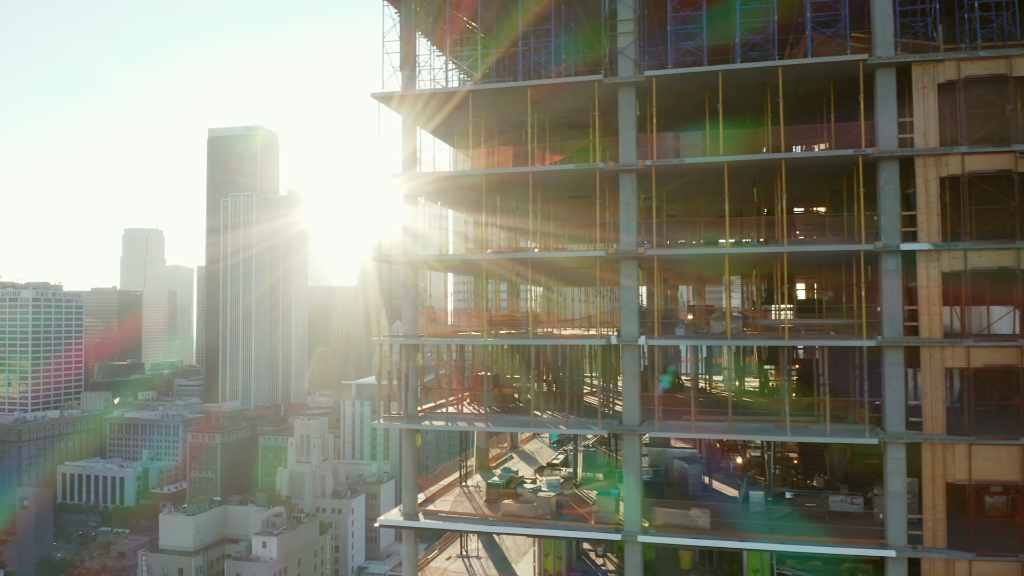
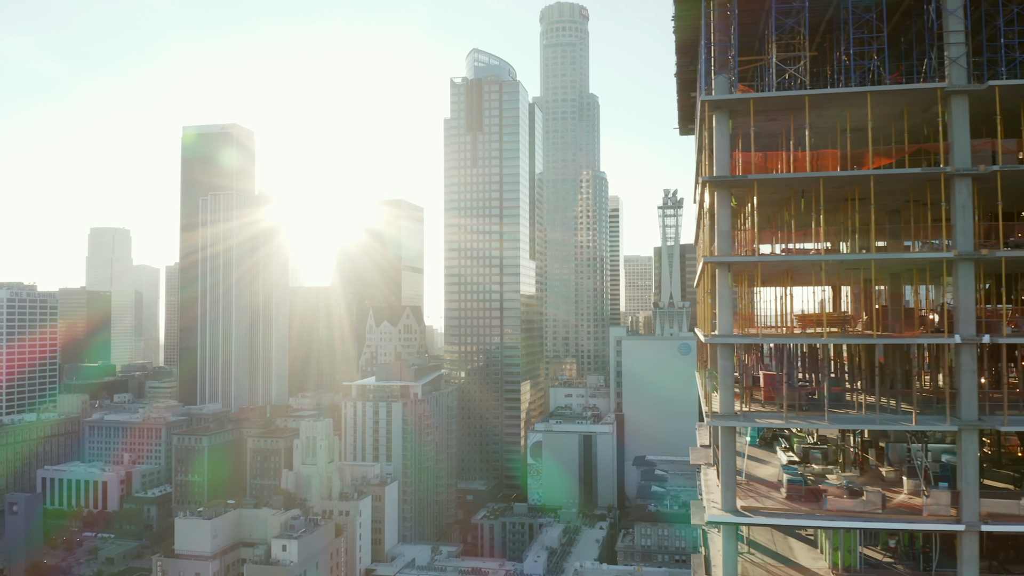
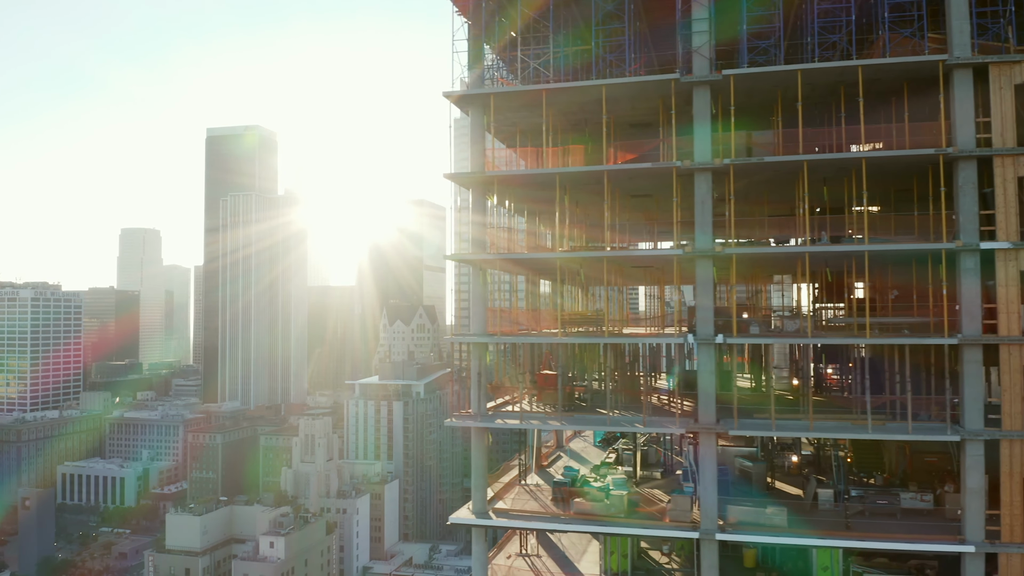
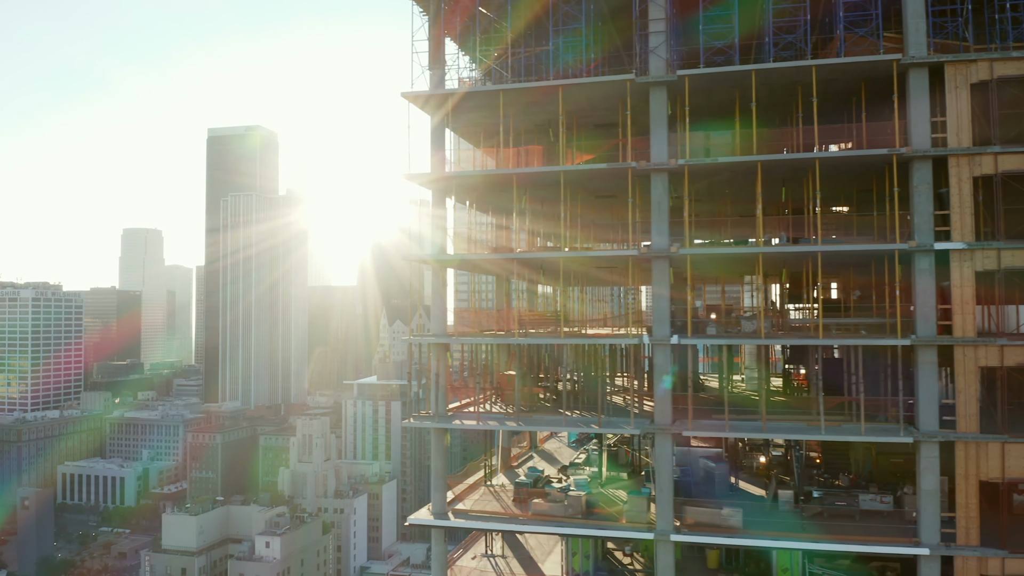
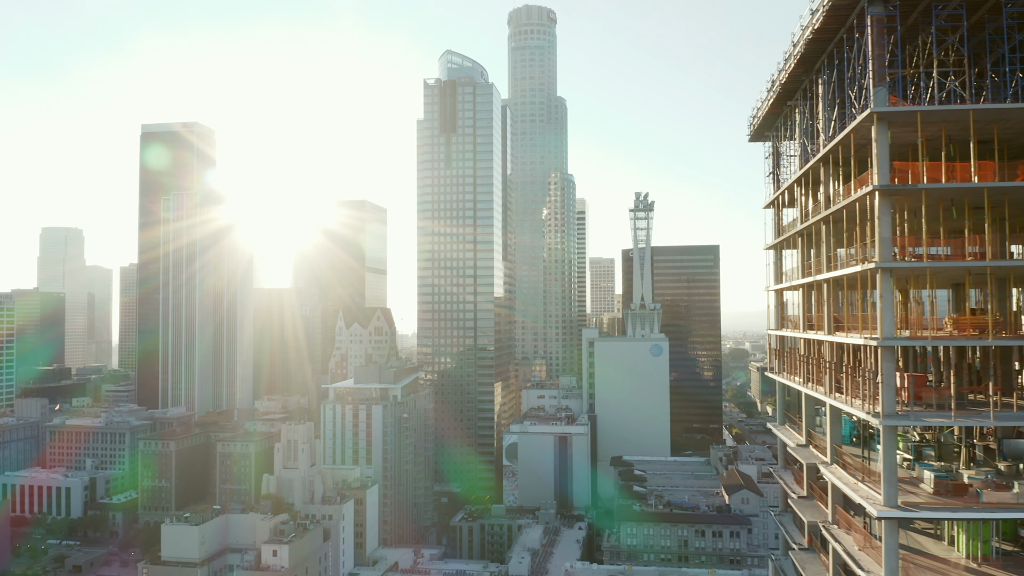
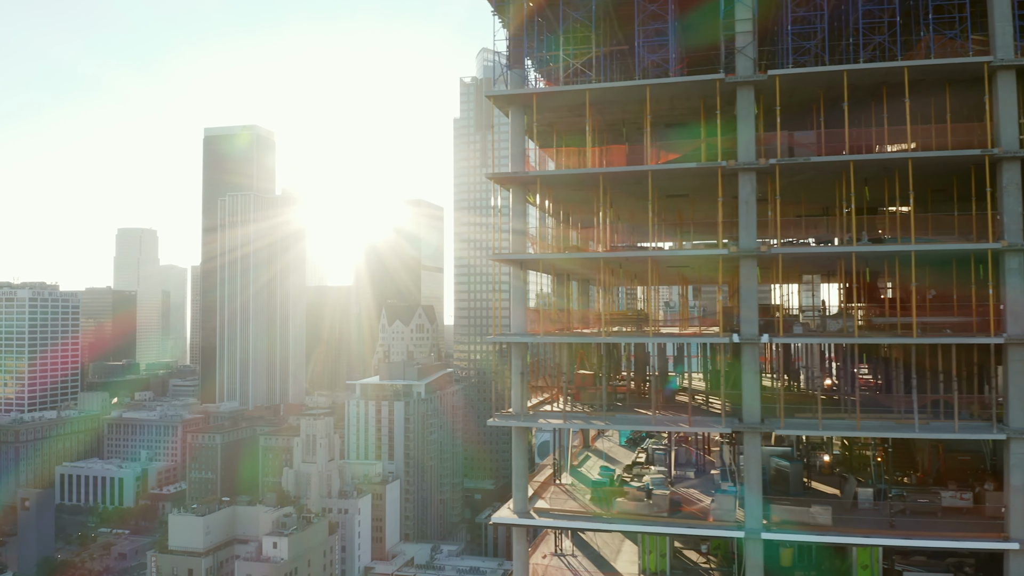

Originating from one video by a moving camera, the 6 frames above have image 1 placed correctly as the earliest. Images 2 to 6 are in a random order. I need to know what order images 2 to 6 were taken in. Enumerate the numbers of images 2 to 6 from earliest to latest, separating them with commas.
4, 3, 6, 2, 5
